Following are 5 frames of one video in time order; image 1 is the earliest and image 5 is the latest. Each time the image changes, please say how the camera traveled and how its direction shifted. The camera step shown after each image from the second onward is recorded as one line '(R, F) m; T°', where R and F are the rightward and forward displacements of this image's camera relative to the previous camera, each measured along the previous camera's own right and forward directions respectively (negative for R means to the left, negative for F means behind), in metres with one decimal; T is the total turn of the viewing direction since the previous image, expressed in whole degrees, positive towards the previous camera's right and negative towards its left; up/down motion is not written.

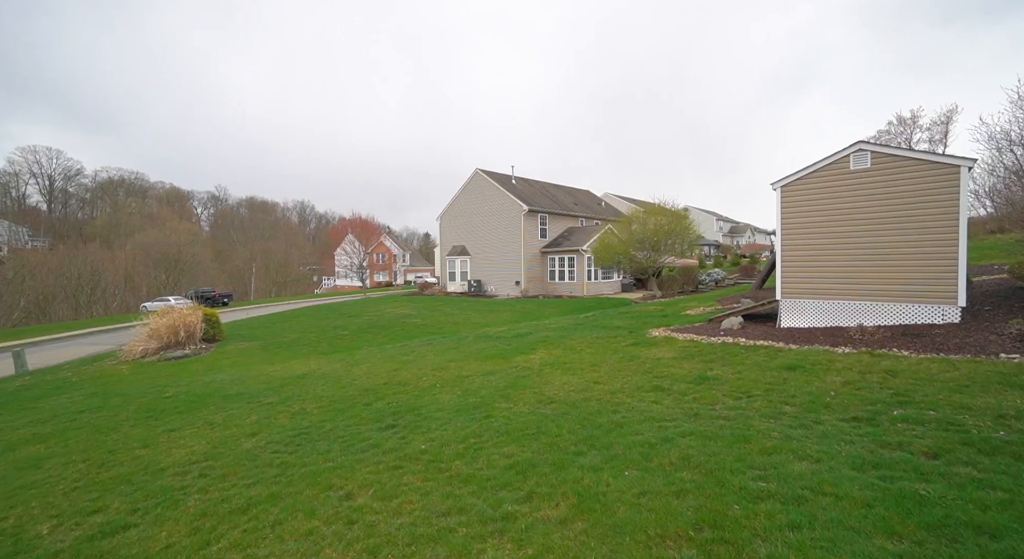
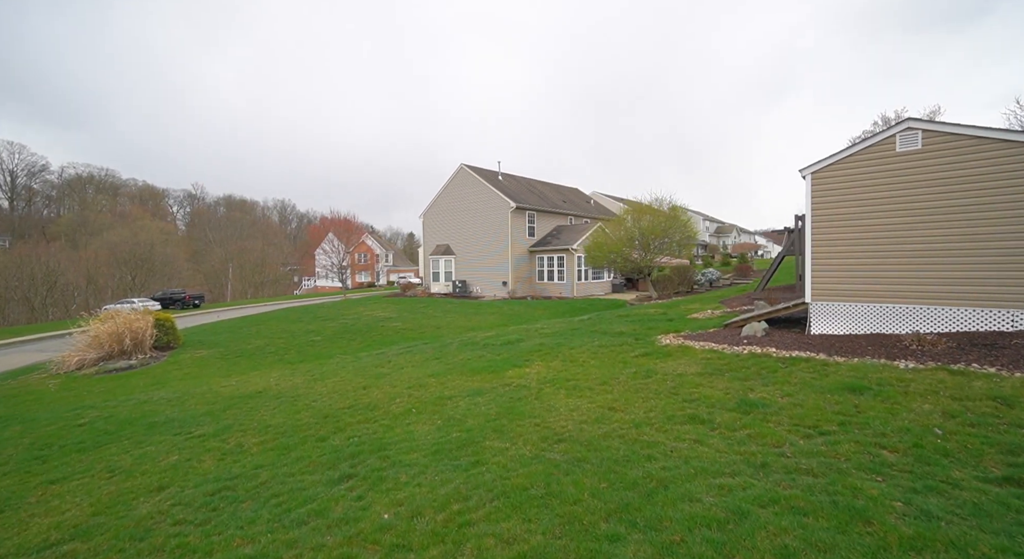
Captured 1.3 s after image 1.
(-0.1, +1.8) m; +2°
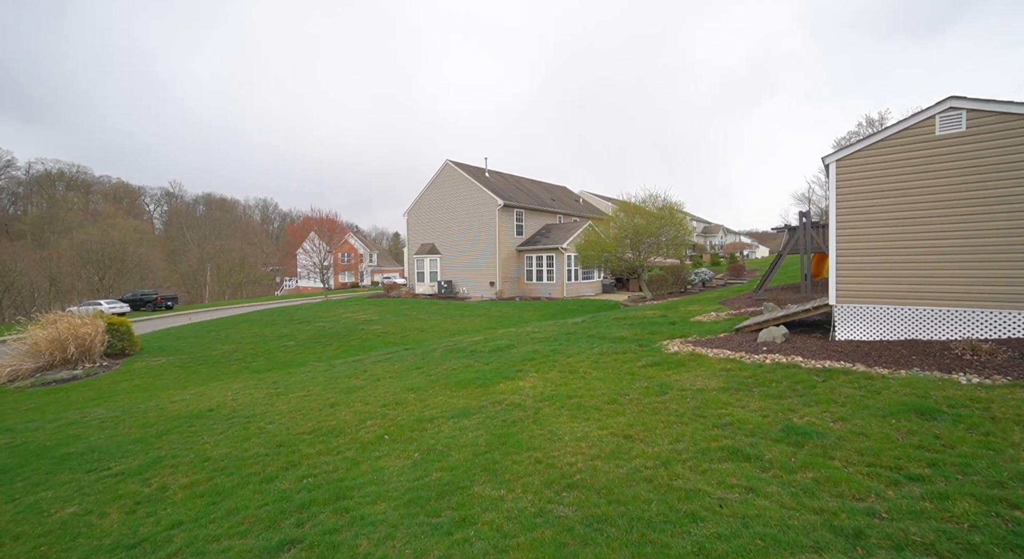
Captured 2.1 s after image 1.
(-0.1, +1.3) m; +1°
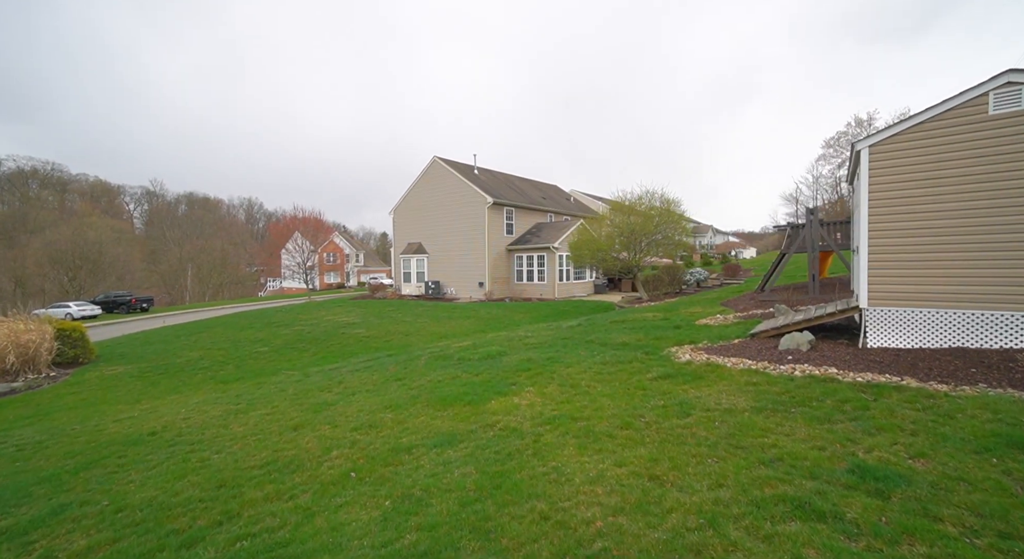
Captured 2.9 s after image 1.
(-0.1, +1.2) m; +1°
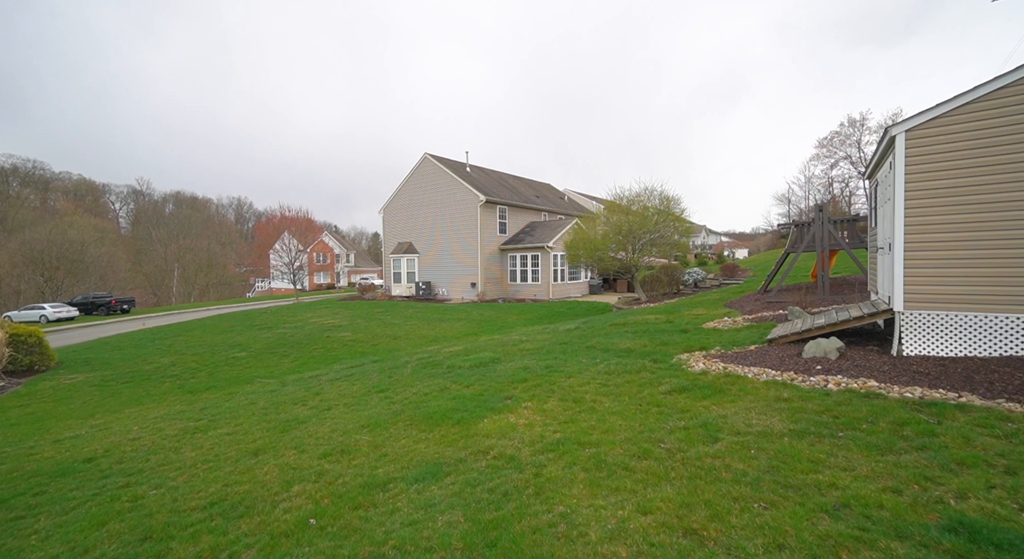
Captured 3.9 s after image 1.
(0.0, +1.0) m; +1°
